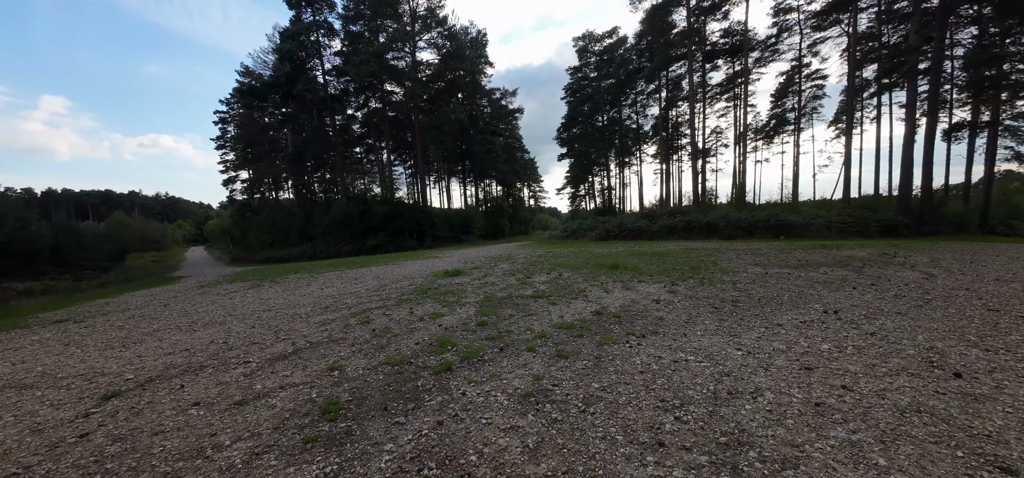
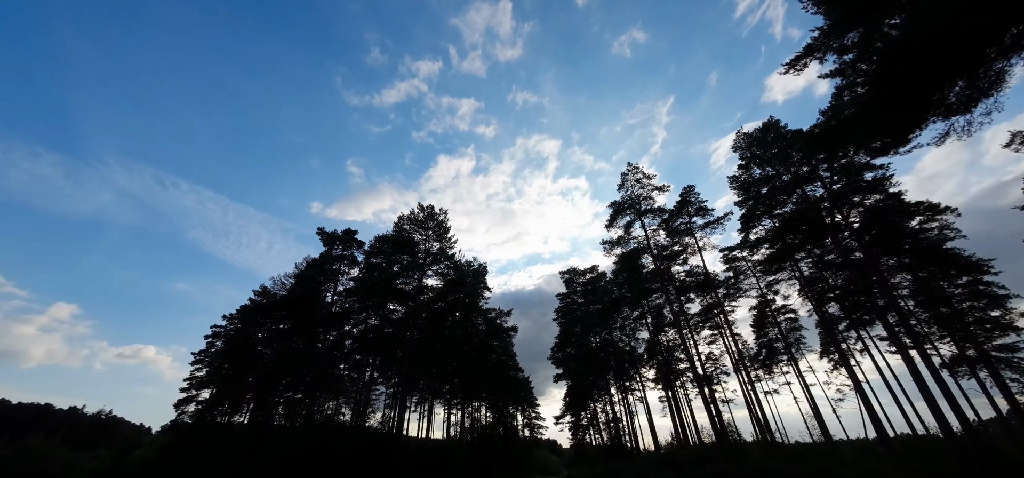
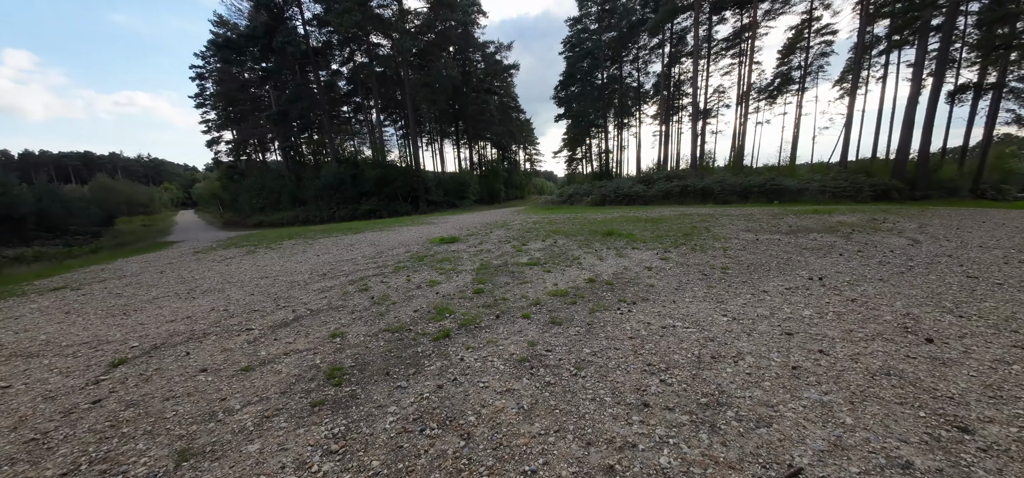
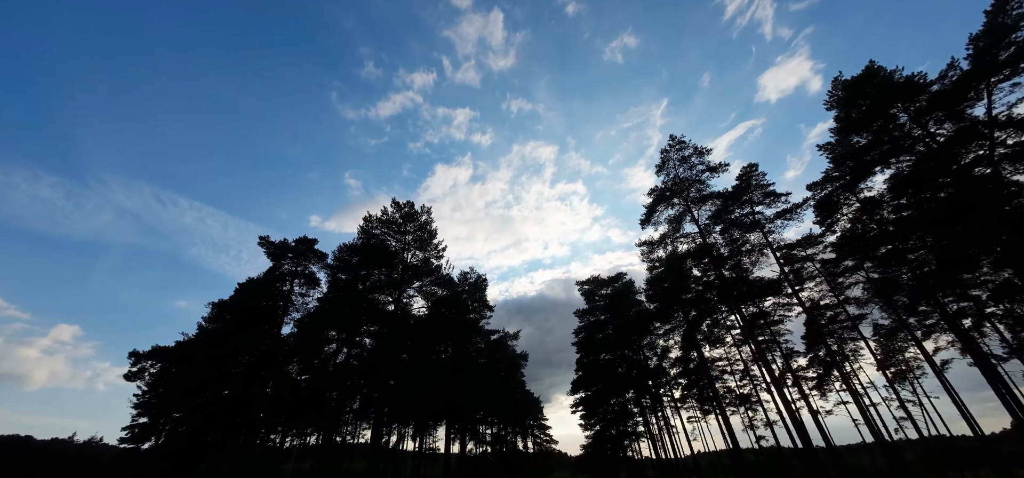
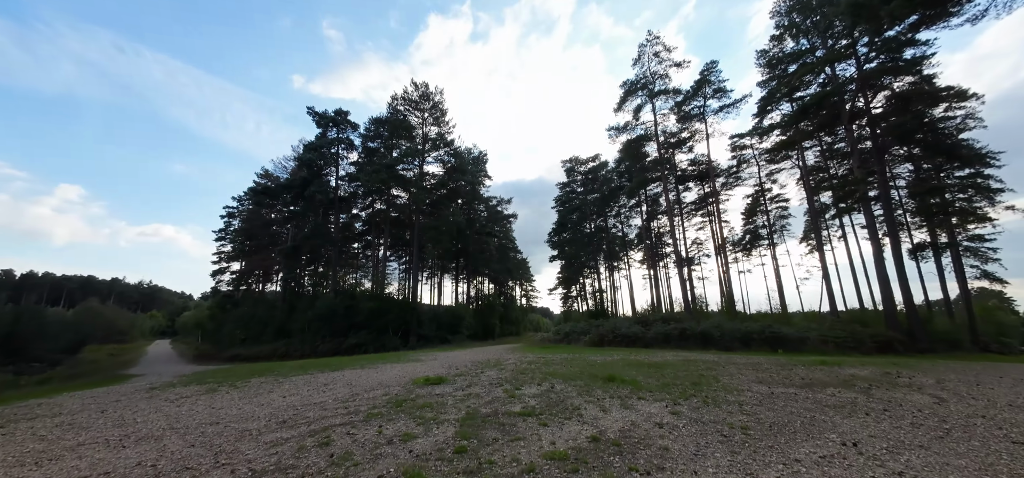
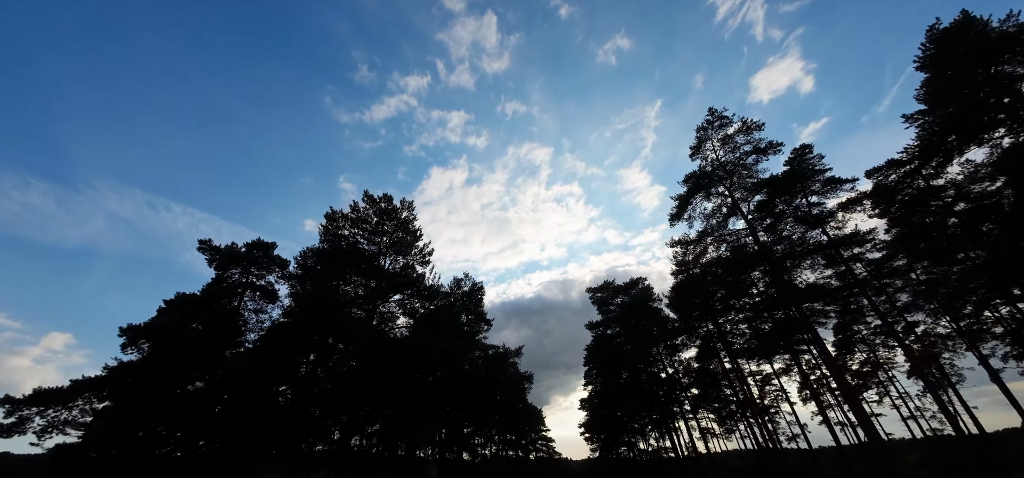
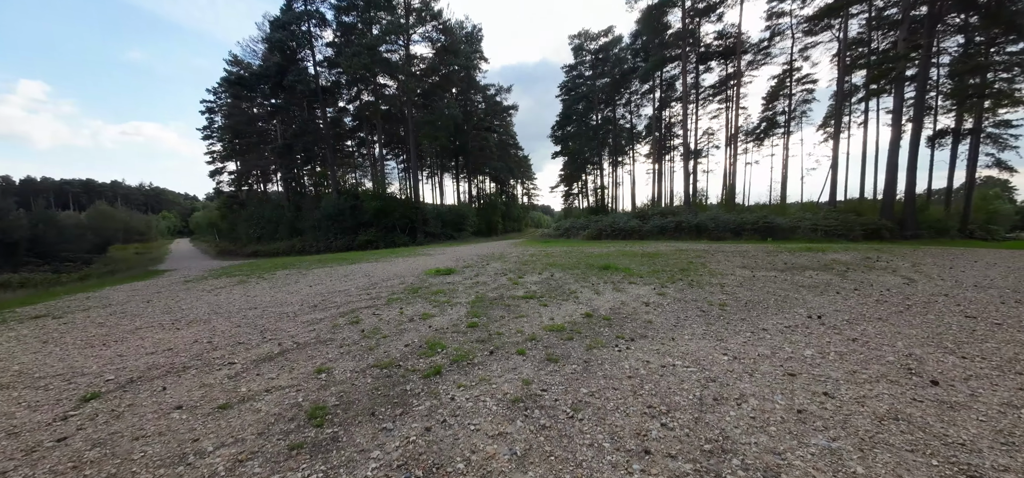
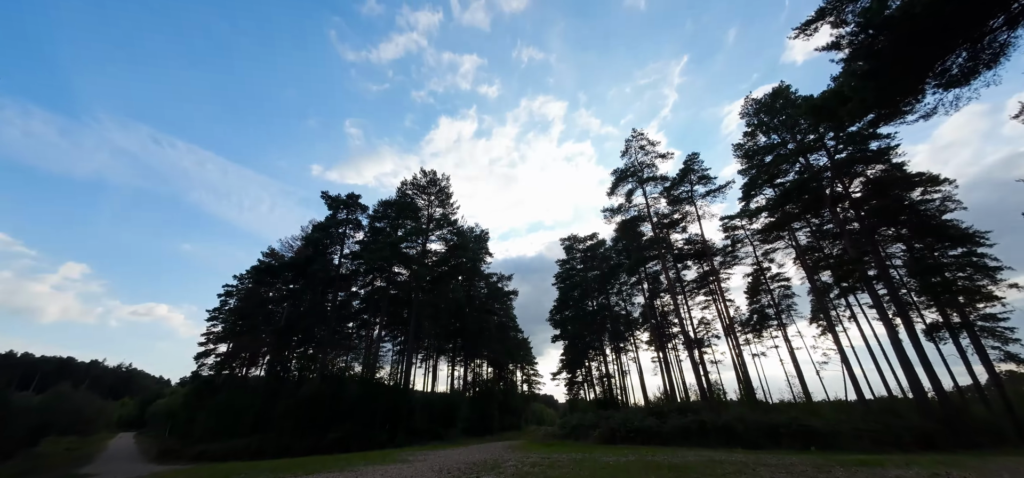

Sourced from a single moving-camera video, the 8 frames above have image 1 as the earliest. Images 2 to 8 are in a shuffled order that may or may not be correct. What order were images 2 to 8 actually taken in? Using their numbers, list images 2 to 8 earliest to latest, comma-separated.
3, 7, 5, 8, 2, 4, 6
